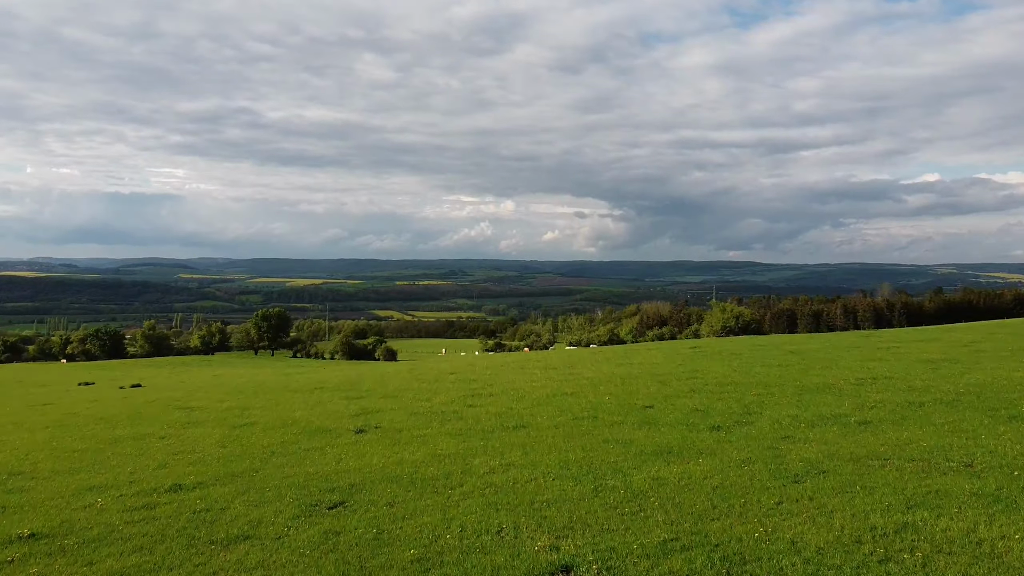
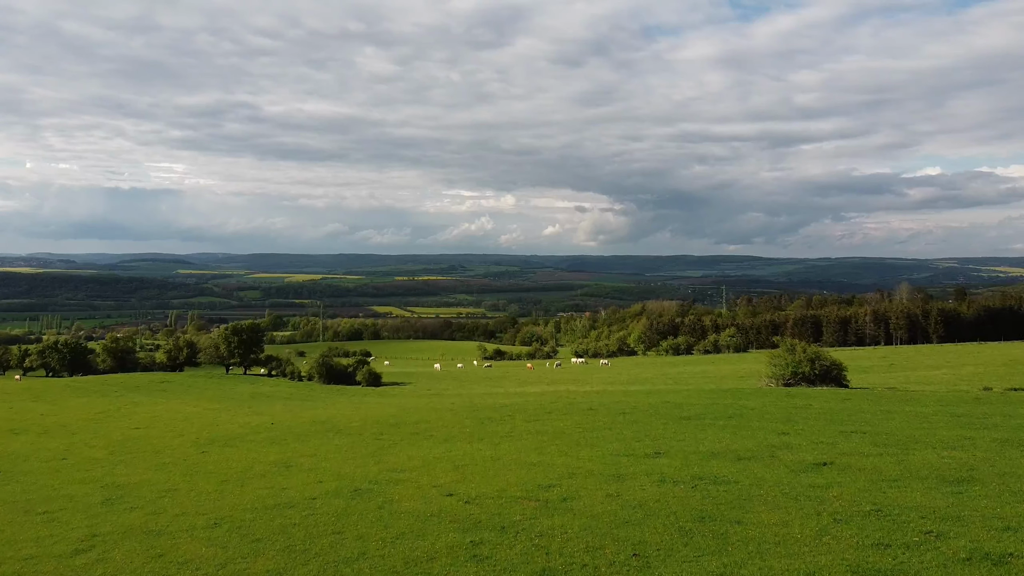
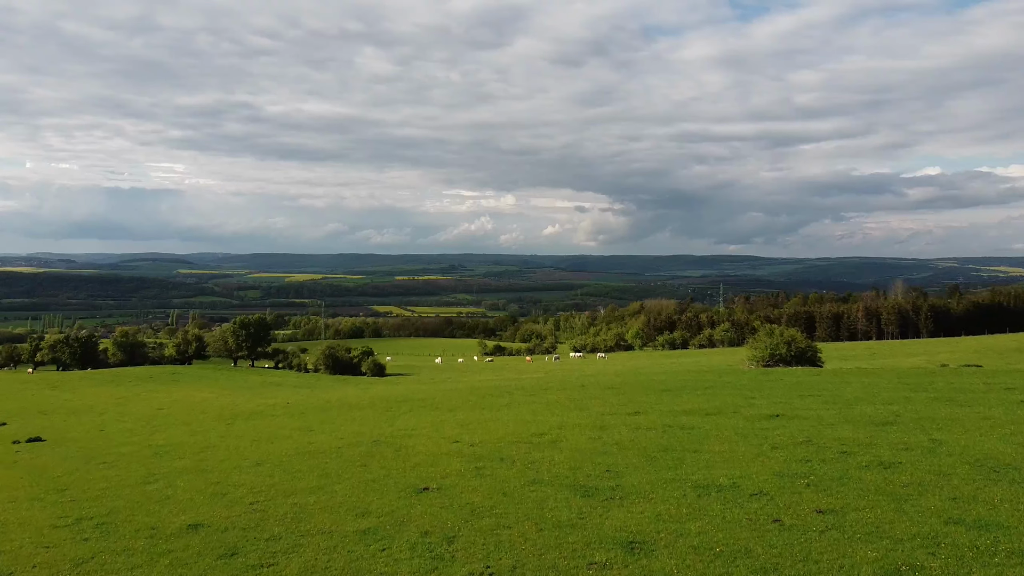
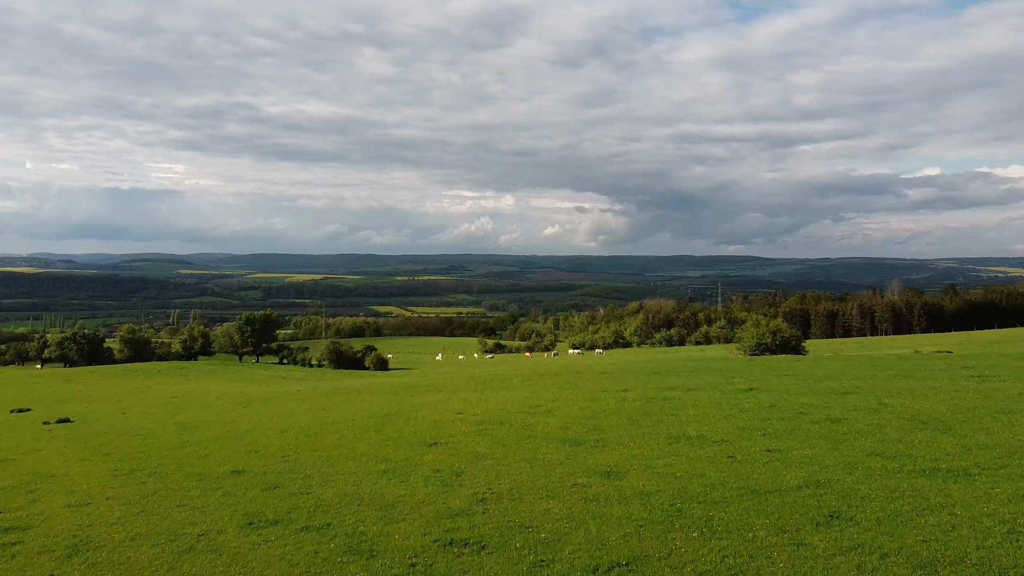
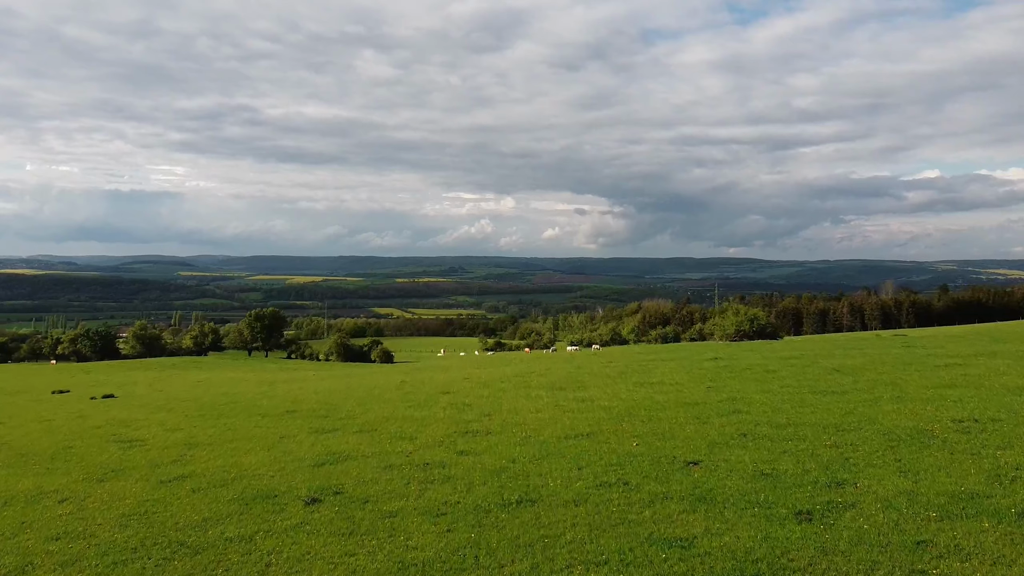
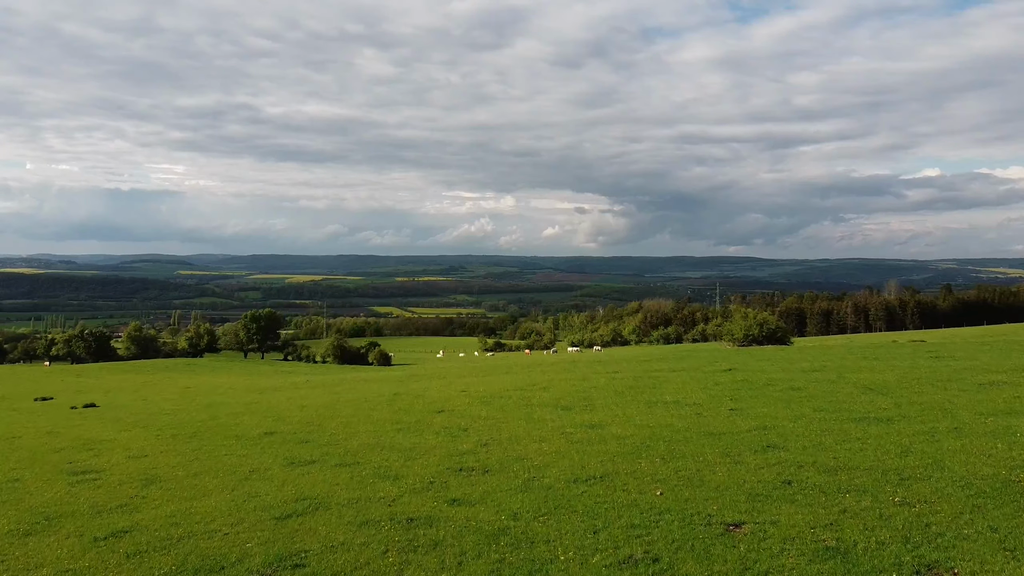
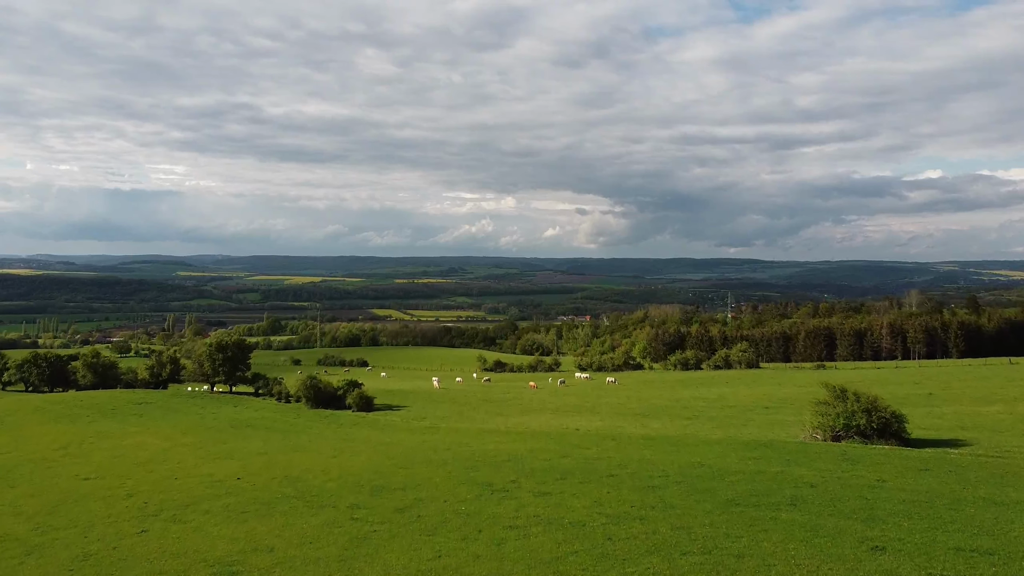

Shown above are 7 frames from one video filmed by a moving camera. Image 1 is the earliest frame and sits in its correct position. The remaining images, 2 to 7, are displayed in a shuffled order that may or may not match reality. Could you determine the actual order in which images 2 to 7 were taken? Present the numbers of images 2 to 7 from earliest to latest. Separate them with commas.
5, 6, 4, 3, 2, 7
